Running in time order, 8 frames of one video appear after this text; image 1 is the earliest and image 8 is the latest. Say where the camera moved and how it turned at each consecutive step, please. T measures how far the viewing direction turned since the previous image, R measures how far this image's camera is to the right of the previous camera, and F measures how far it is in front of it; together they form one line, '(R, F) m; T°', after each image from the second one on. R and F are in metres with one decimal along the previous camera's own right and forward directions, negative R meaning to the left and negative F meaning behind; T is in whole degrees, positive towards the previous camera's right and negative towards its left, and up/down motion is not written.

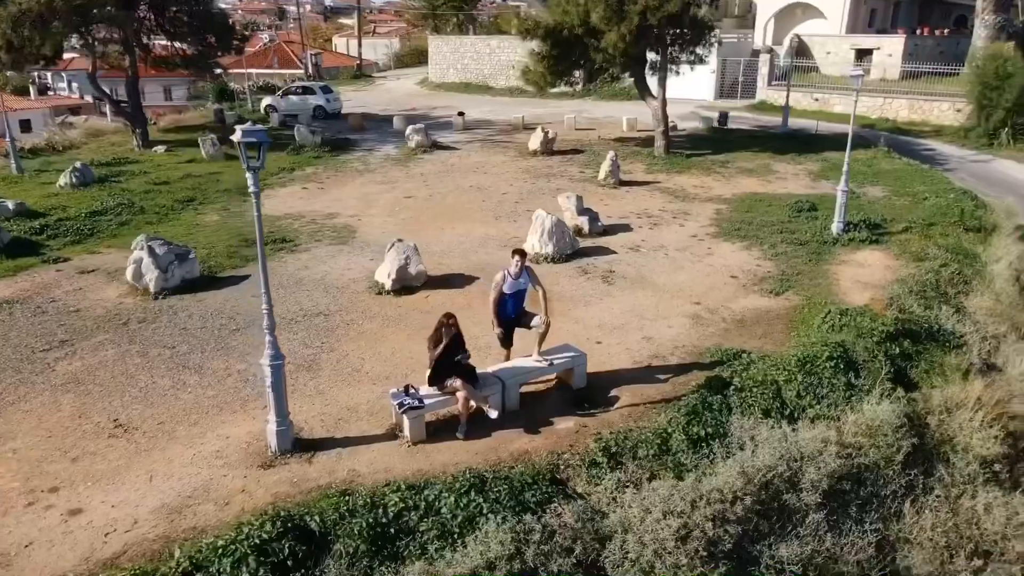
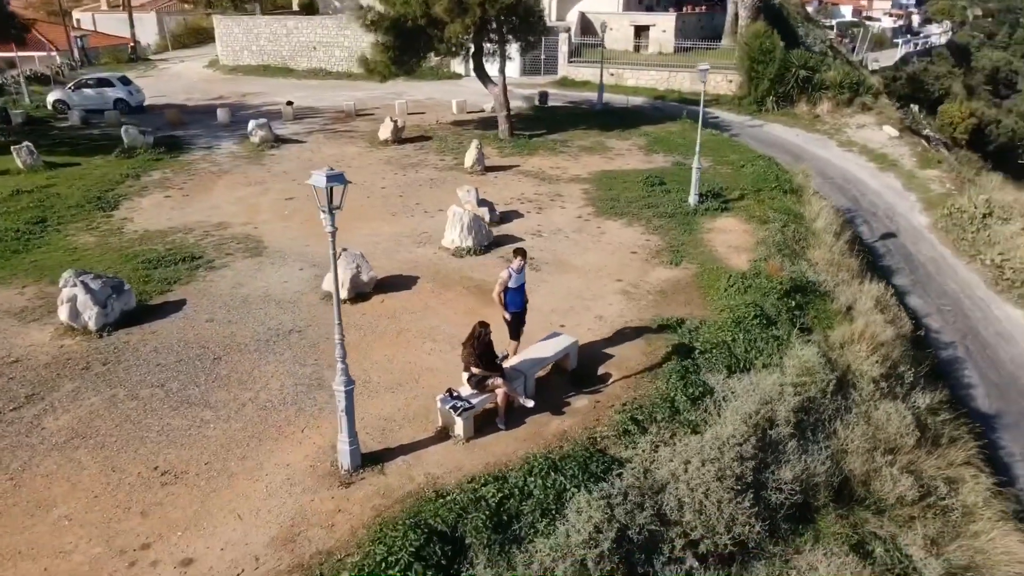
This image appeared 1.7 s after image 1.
(-2.7, -0.6) m; +17°
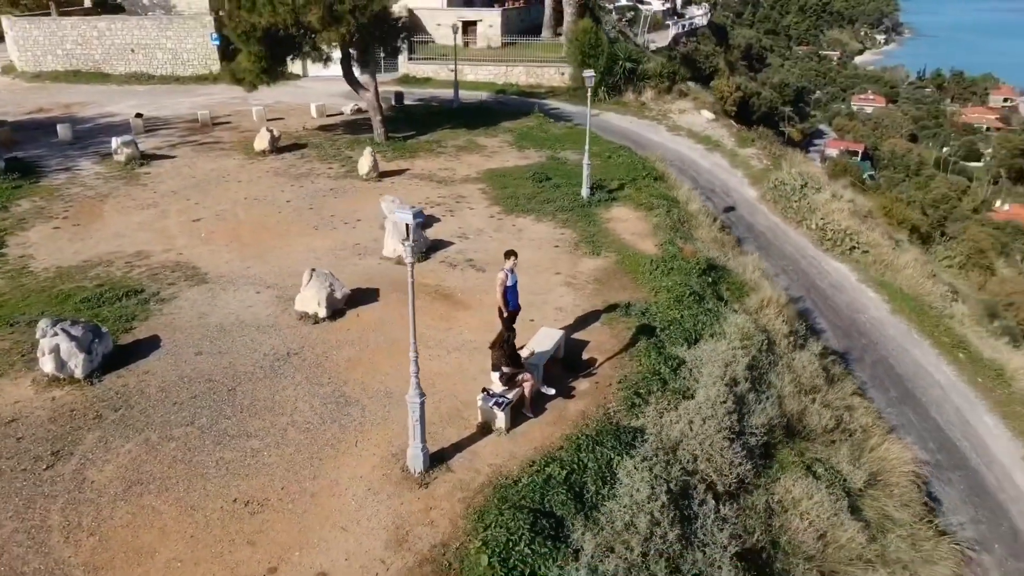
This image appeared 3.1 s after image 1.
(-2.6, -0.8) m; +14°
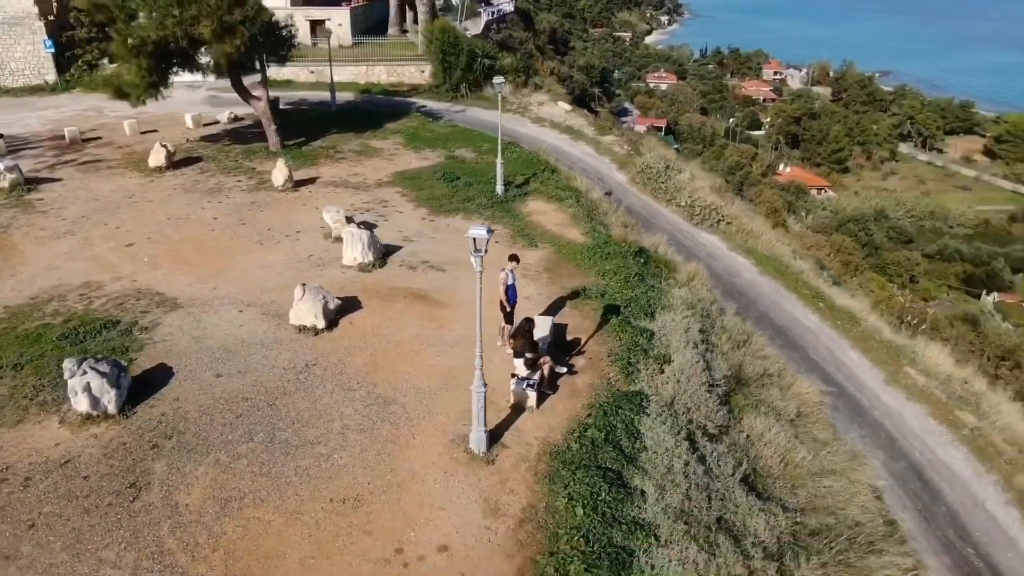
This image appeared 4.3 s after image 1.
(-2.7, -1.1) m; +13°
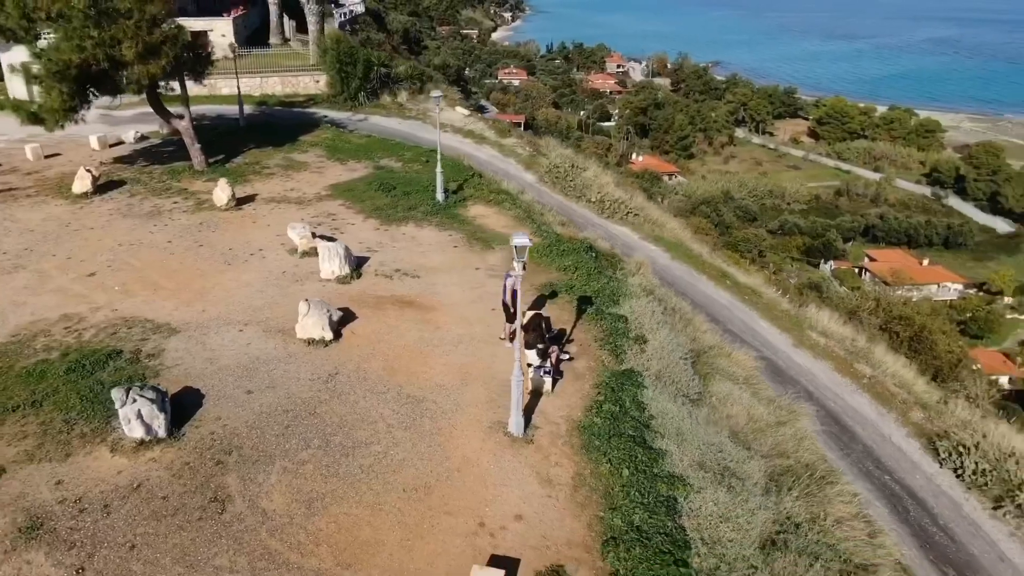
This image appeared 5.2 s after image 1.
(-2.3, -1.1) m; +10°
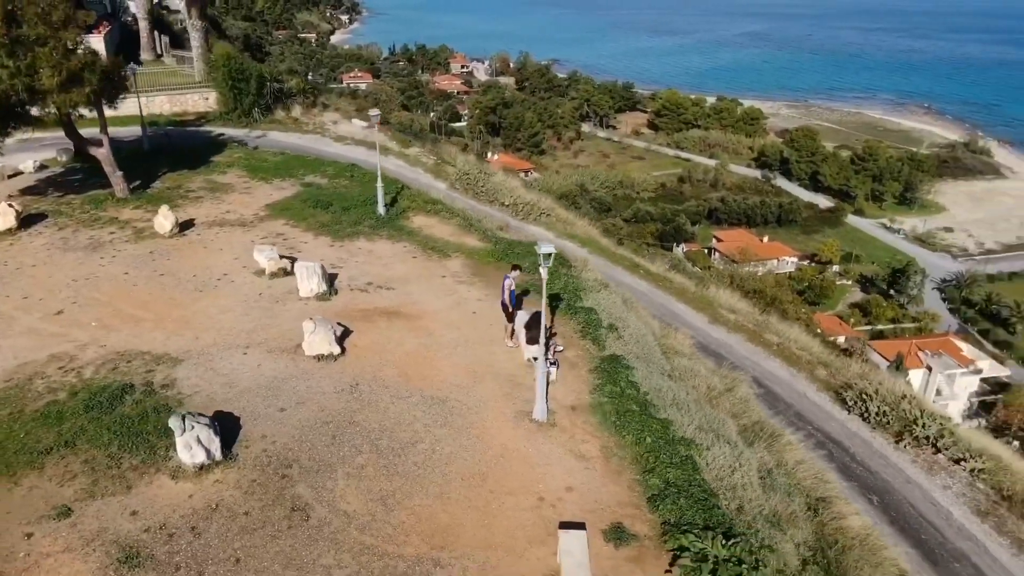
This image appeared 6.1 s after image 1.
(-2.6, -1.1) m; +11°
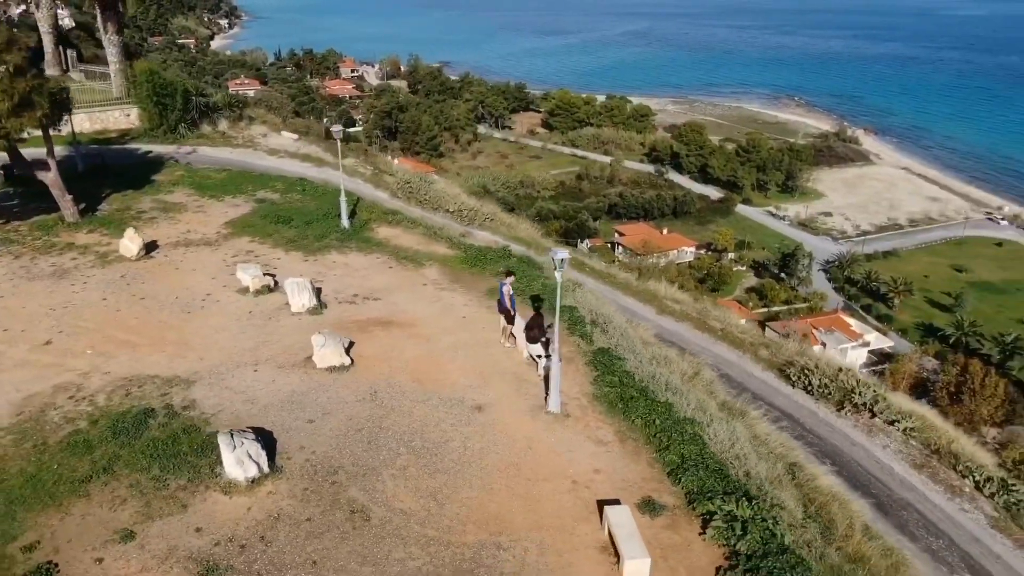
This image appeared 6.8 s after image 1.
(-1.9, -0.9) m; +7°
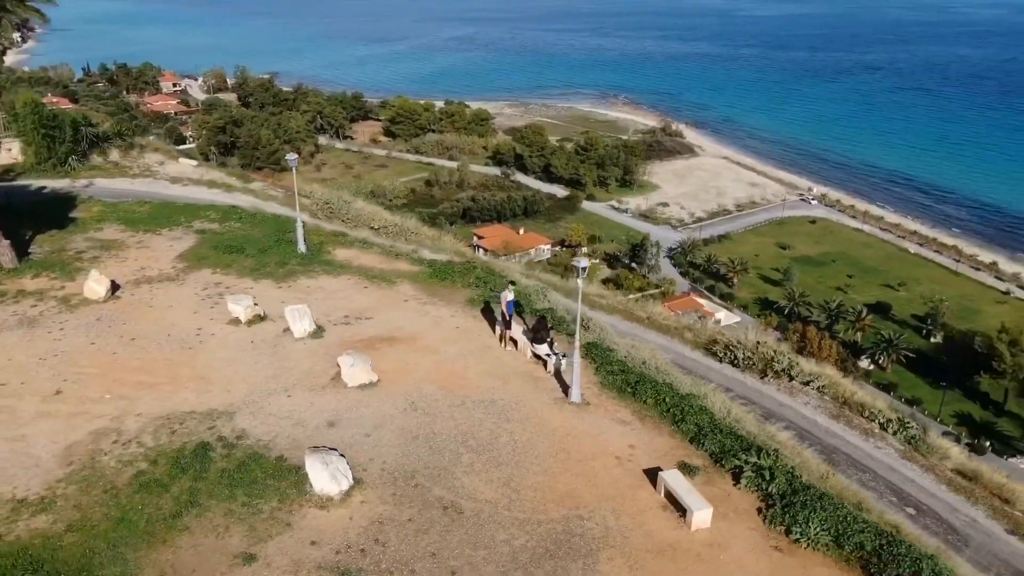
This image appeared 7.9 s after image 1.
(-3.4, -1.3) m; +12°
